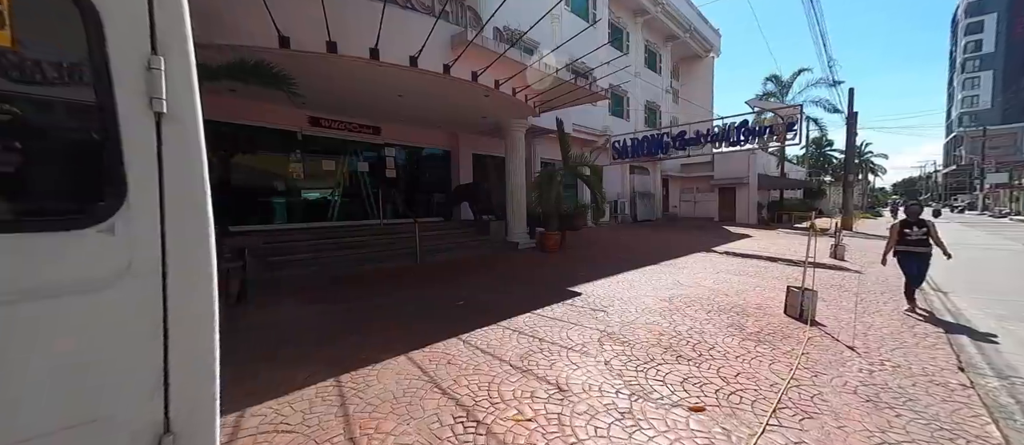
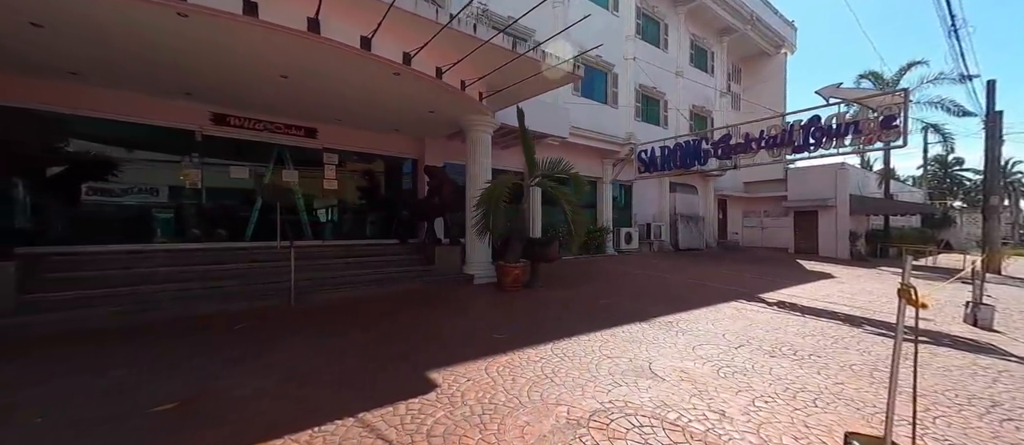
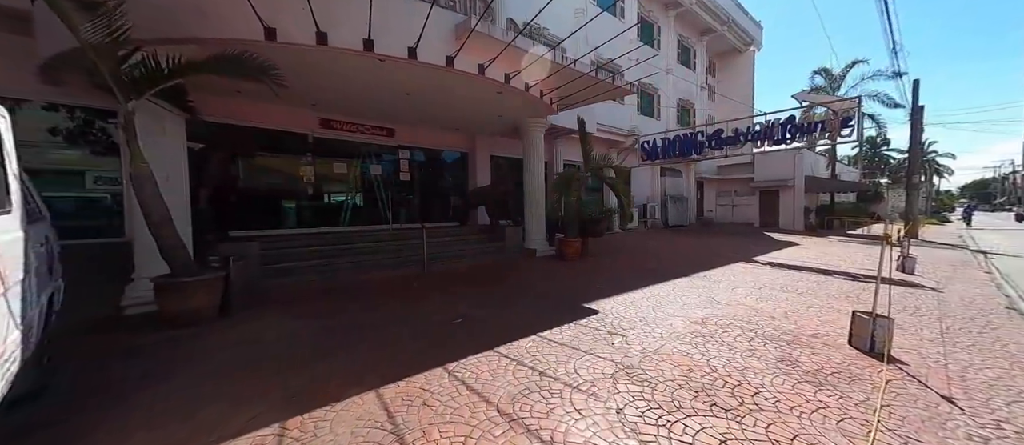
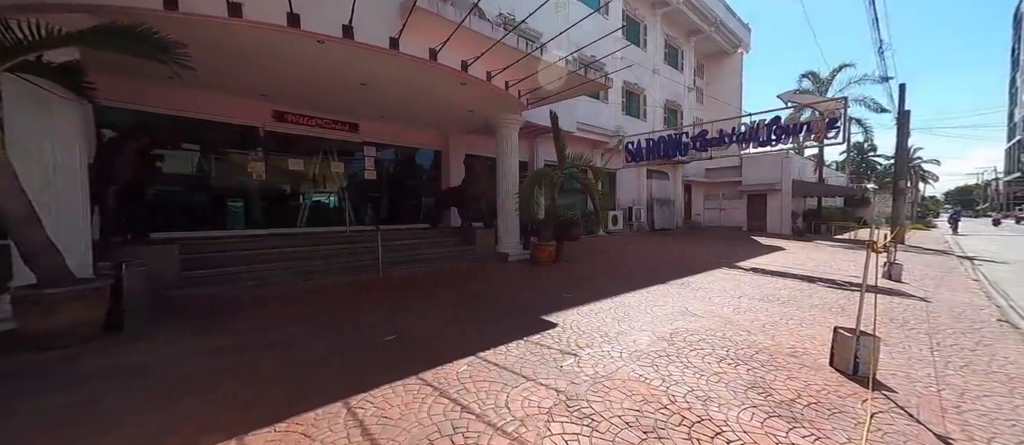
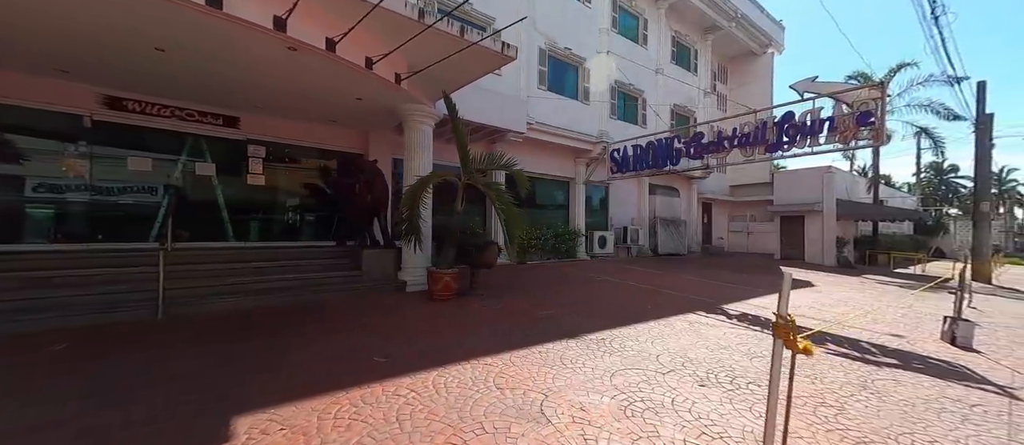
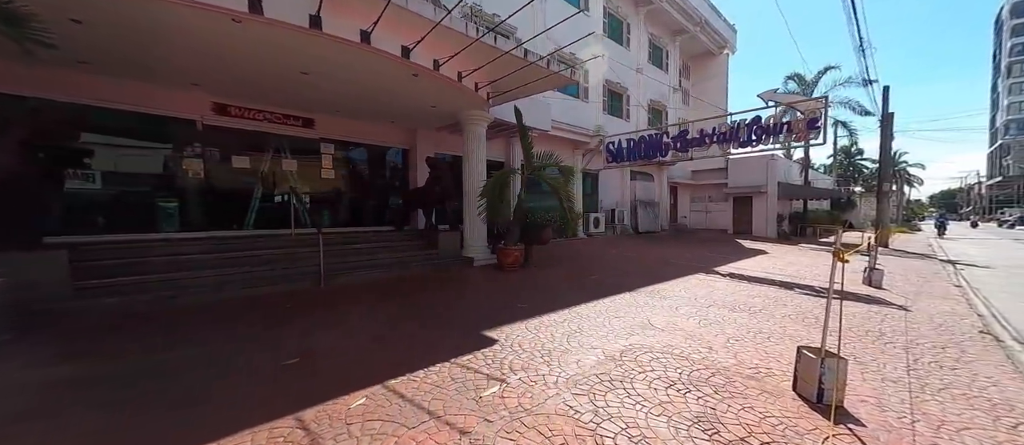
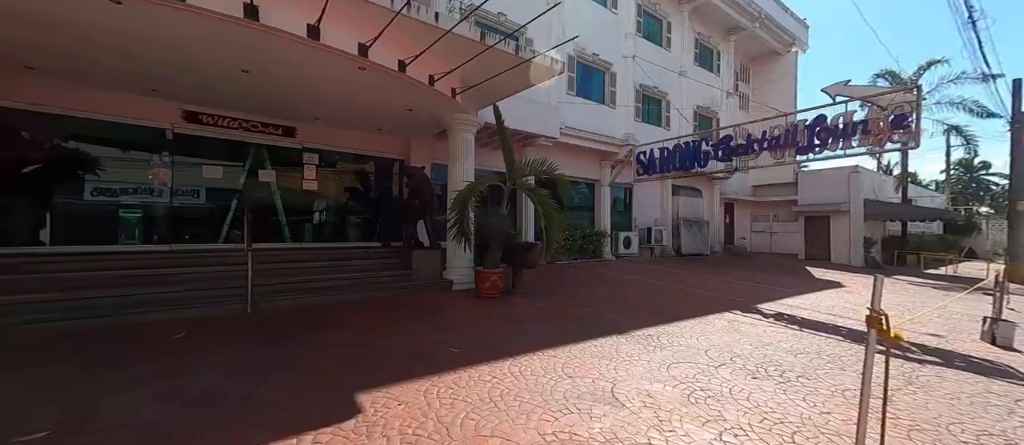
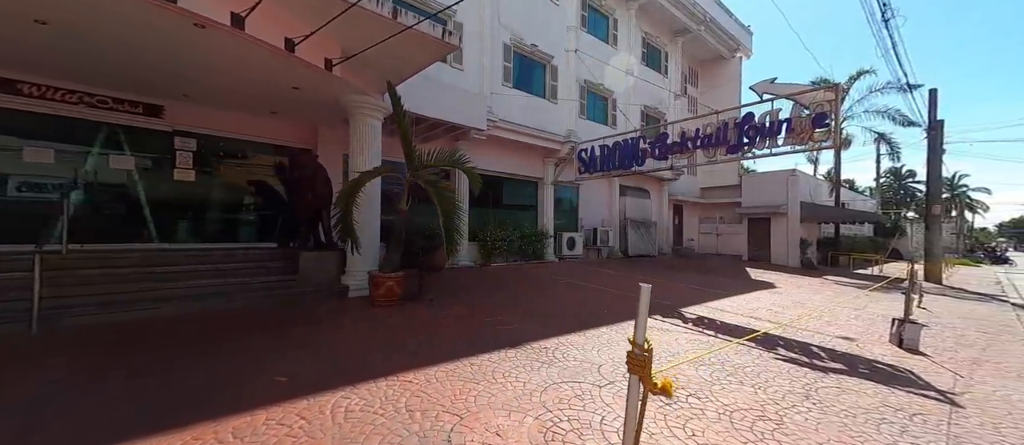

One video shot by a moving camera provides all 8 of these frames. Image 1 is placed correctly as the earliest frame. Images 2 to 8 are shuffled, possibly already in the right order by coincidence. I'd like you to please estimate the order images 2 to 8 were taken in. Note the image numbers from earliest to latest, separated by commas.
3, 4, 6, 2, 7, 5, 8
